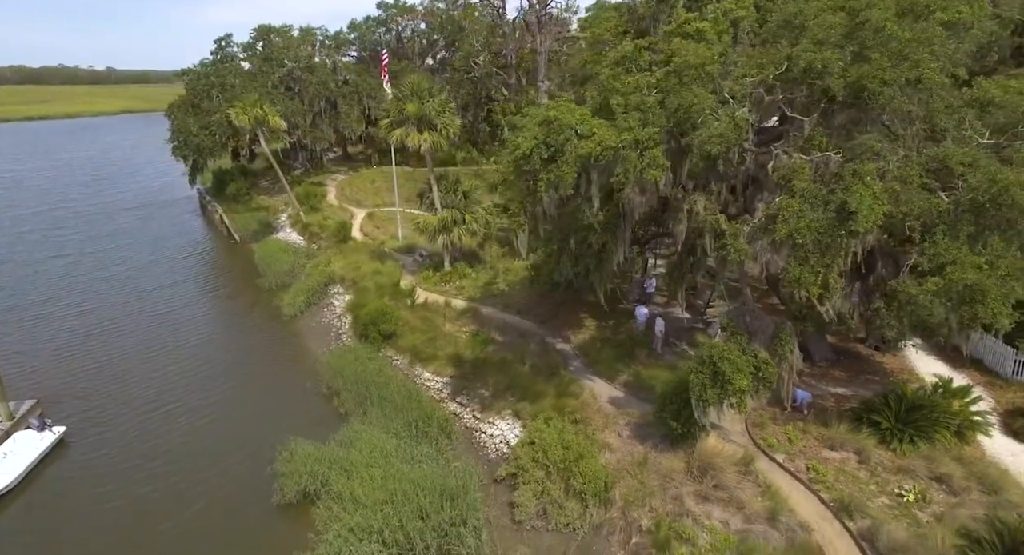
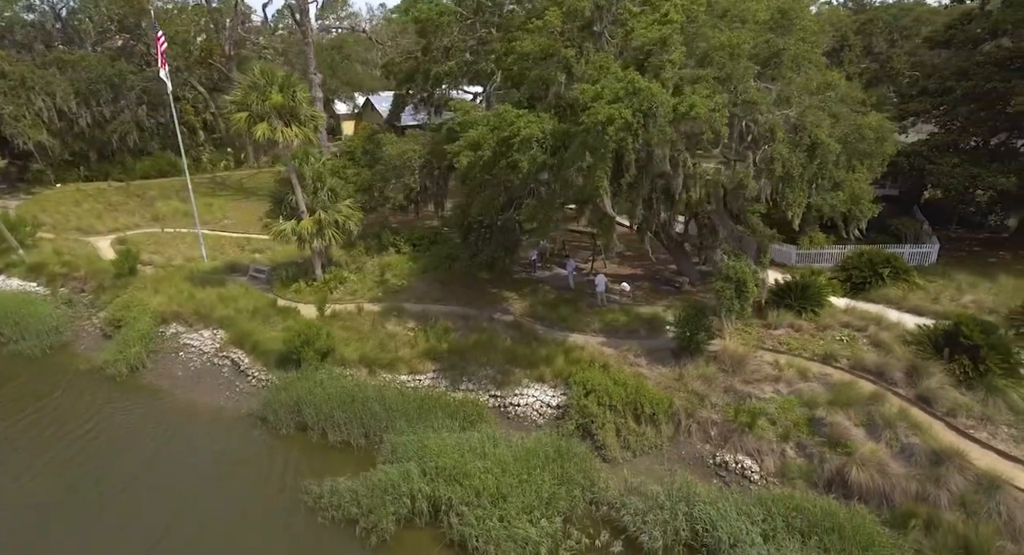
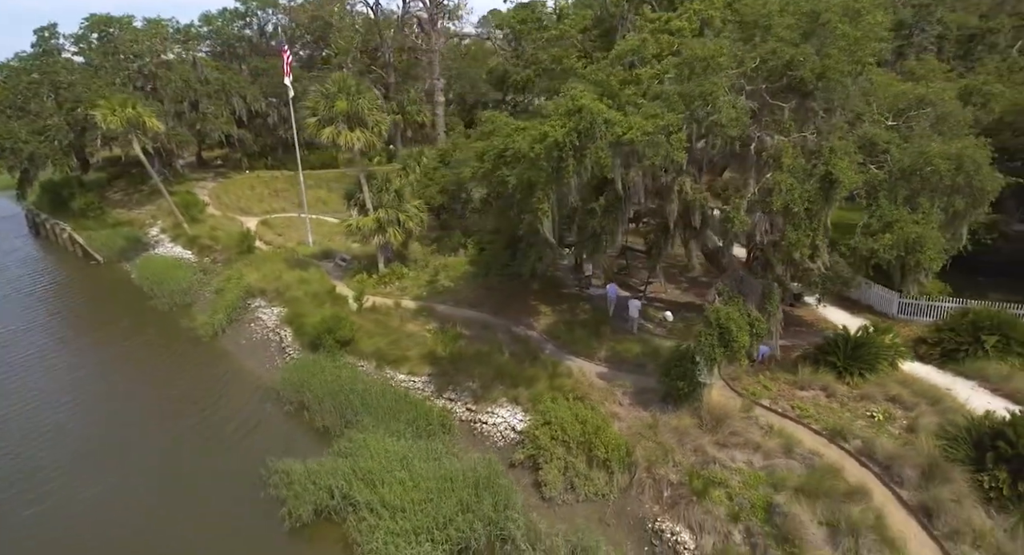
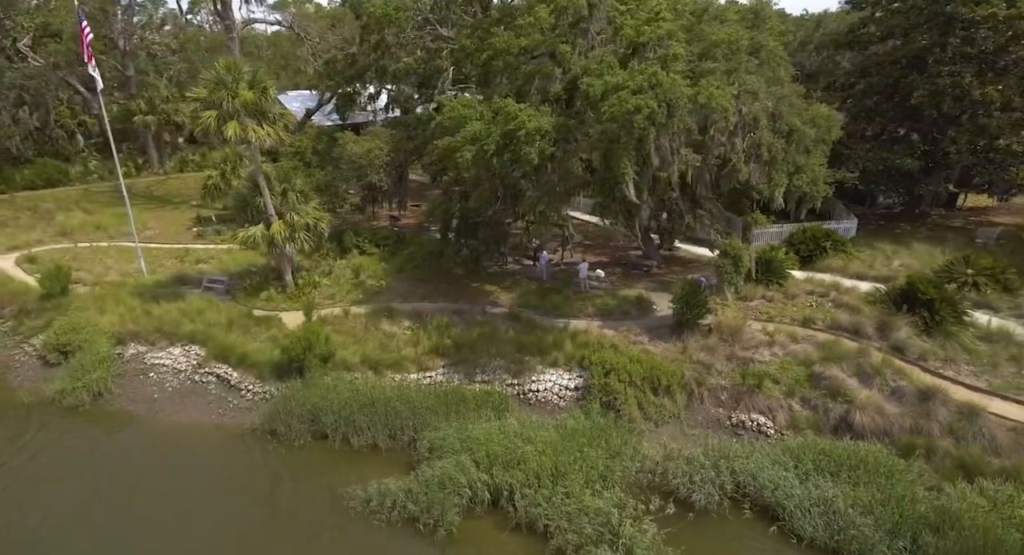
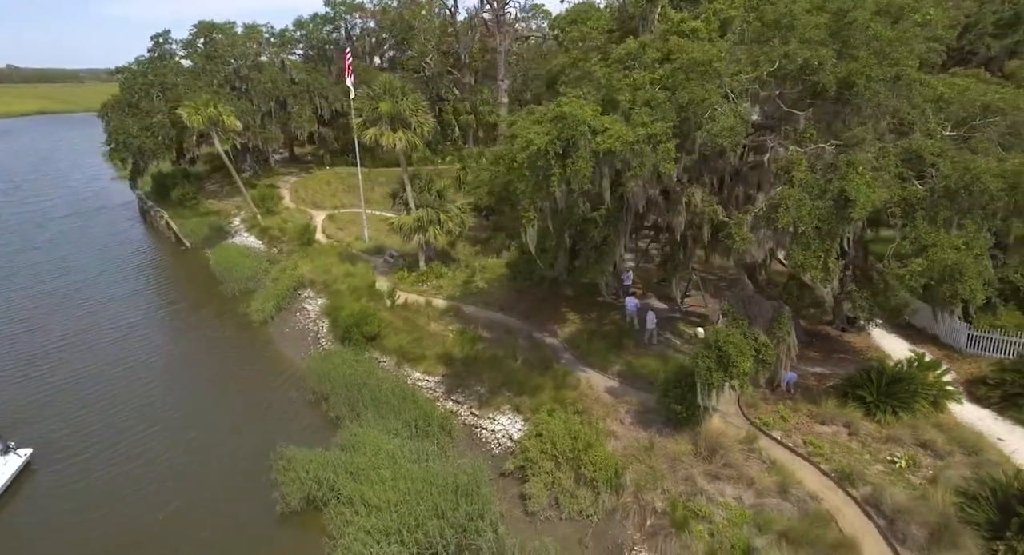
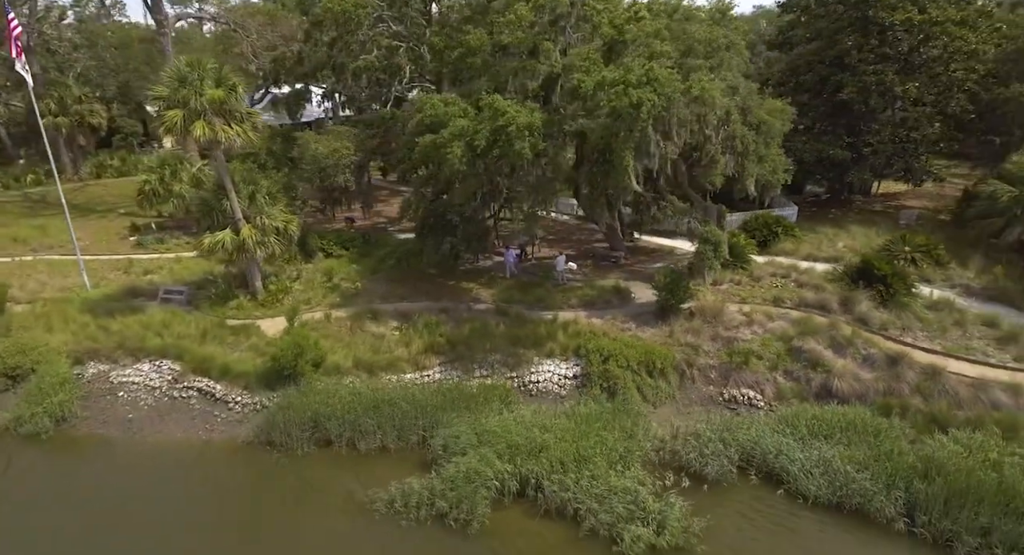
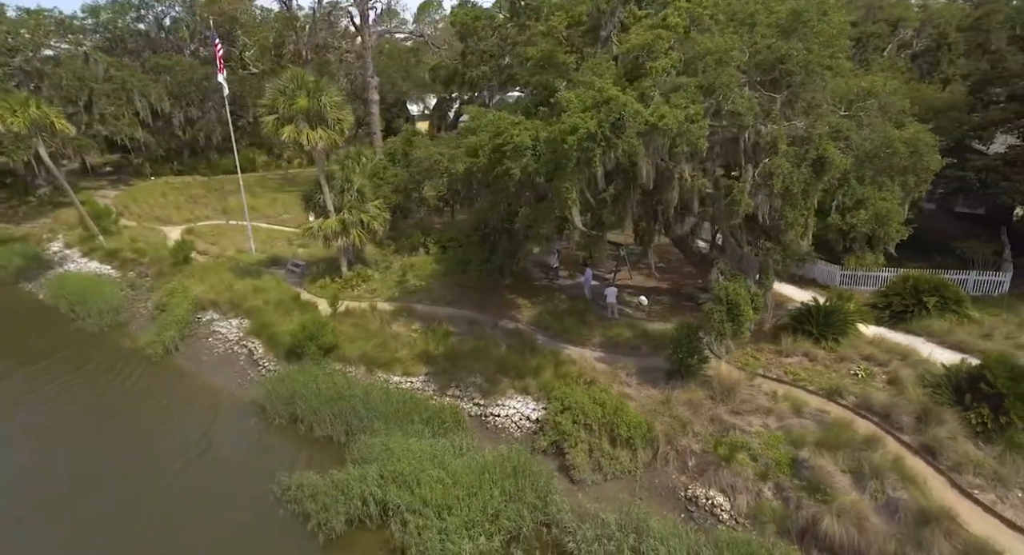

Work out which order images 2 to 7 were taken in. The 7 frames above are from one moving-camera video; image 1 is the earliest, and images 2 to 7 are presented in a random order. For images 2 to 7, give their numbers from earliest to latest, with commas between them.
5, 3, 7, 2, 4, 6
